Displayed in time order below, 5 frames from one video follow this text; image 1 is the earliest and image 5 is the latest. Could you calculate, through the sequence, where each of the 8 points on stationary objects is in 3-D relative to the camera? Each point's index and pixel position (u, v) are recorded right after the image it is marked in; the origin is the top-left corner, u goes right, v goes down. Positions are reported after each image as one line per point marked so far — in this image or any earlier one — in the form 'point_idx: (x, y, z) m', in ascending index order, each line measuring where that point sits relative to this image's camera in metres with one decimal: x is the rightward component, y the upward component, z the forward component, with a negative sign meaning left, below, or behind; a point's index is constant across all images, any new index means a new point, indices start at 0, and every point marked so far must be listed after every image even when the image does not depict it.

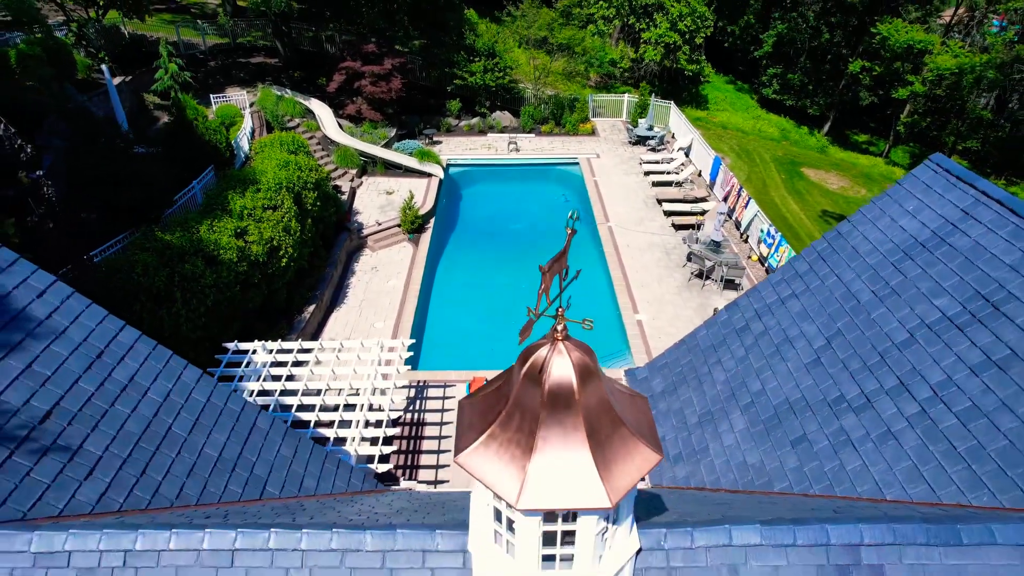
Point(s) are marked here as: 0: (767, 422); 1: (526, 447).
0: (+3.6, -1.9, +8.6) m
1: (+0.1, -1.0, +4.1) m
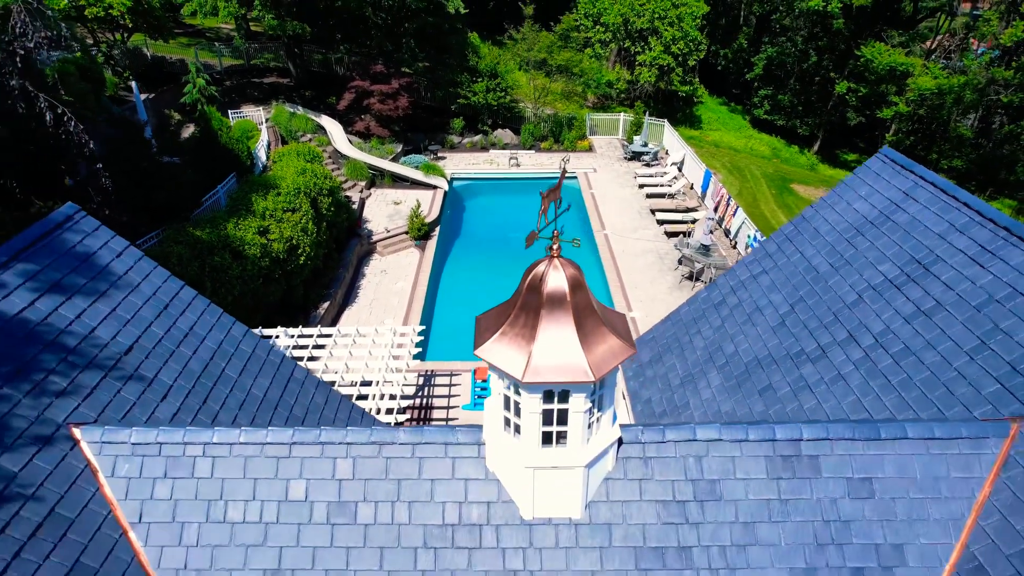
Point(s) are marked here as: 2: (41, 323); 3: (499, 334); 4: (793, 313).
0: (+3.7, -1.4, +9.8) m
1: (+0.2, -0.4, +5.3) m
2: (-5.4, -0.4, +7.0) m
3: (-0.1, -0.4, +5.5) m
4: (+4.6, -0.4, +9.8) m
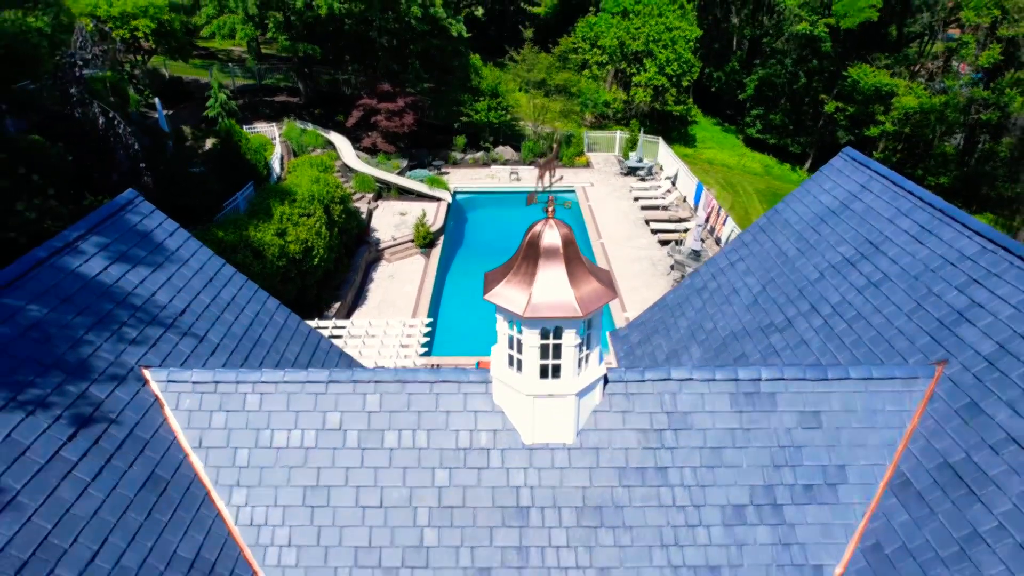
0: (+3.7, -1.1, +10.9) m
1: (+0.2, +0.1, +6.5) m
2: (-5.4, +0.1, +8.1) m
3: (-0.1, +0.1, +6.7) m
4: (+4.6, -0.1, +11.0) m
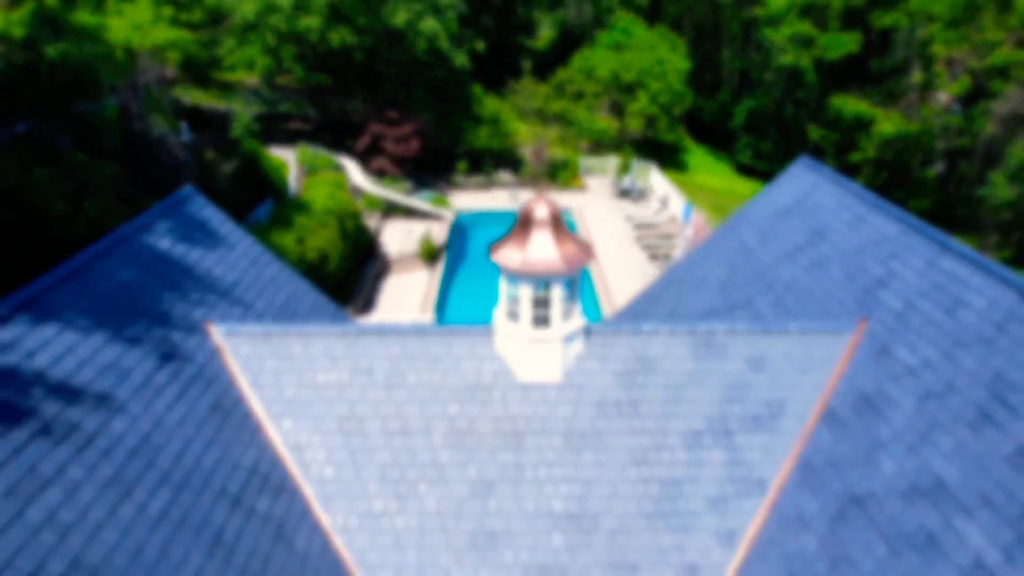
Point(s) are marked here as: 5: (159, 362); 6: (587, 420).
0: (+3.7, -0.8, +12.6) m
1: (+0.2, +0.6, +8.2) m
2: (-5.4, +0.5, +9.8) m
3: (-0.1, +0.6, +8.4) m
4: (+4.6, +0.2, +12.7) m
5: (-4.7, -1.0, +8.1) m
6: (+1.1, -1.9, +8.6) m
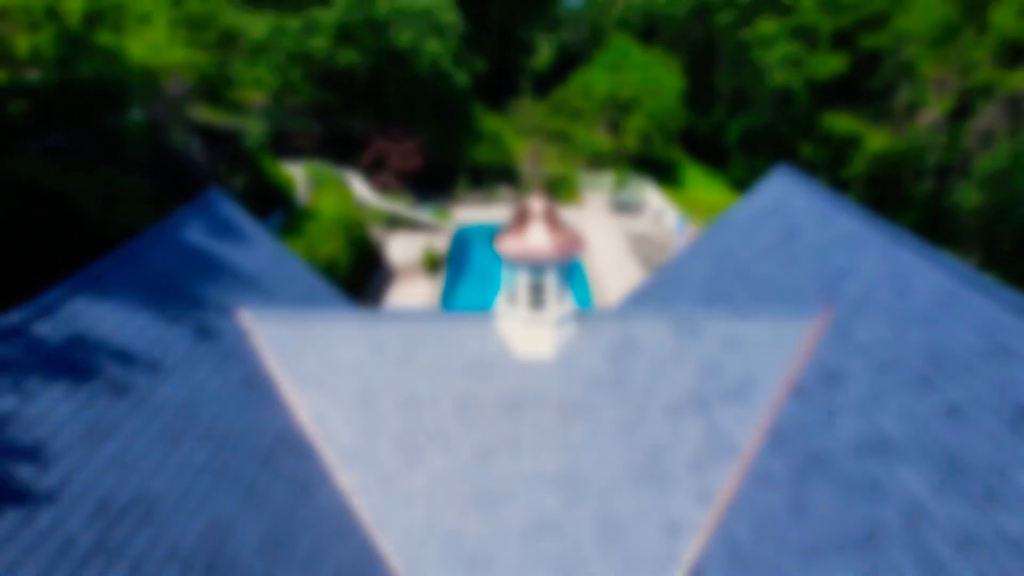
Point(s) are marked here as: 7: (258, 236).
0: (+3.7, -0.7, +13.6) m
1: (+0.2, +0.8, +9.3) m
2: (-5.4, +0.6, +10.9) m
3: (-0.1, +0.8, +9.4) m
4: (+4.6, +0.3, +13.8) m
5: (-4.7, -0.8, +9.1) m
6: (+1.1, -1.7, +9.6) m
7: (-5.1, +1.0, +12.3) m
